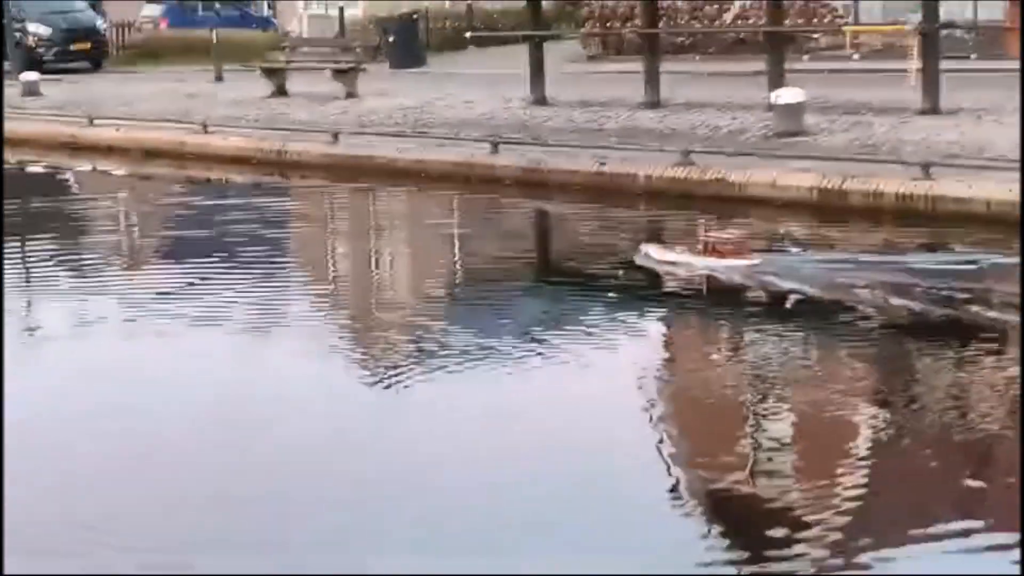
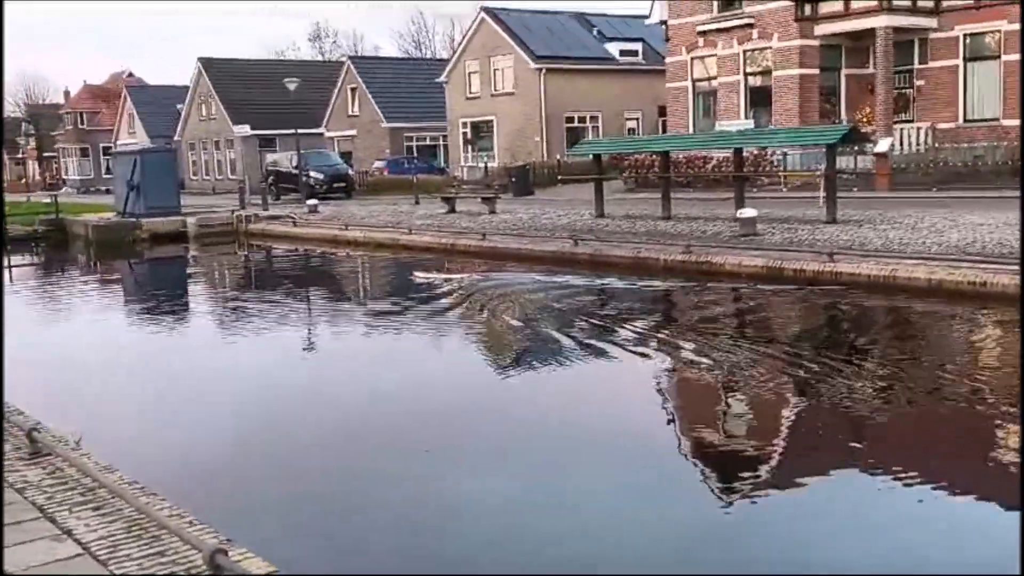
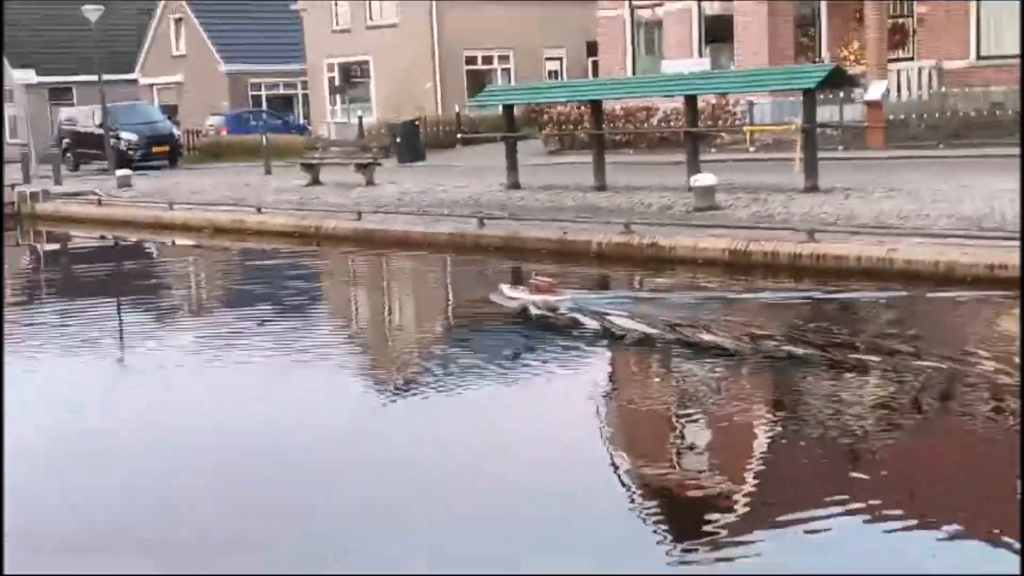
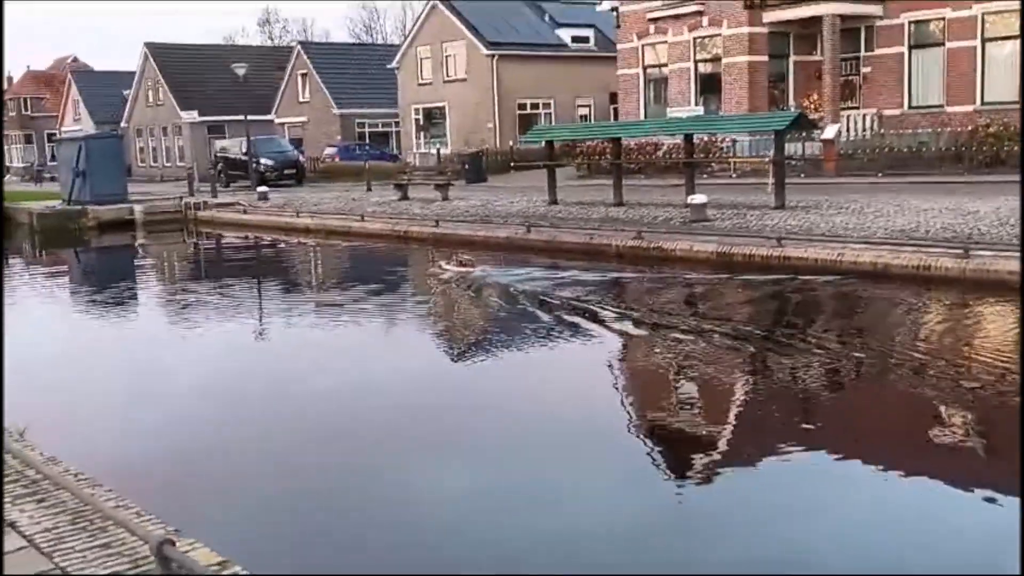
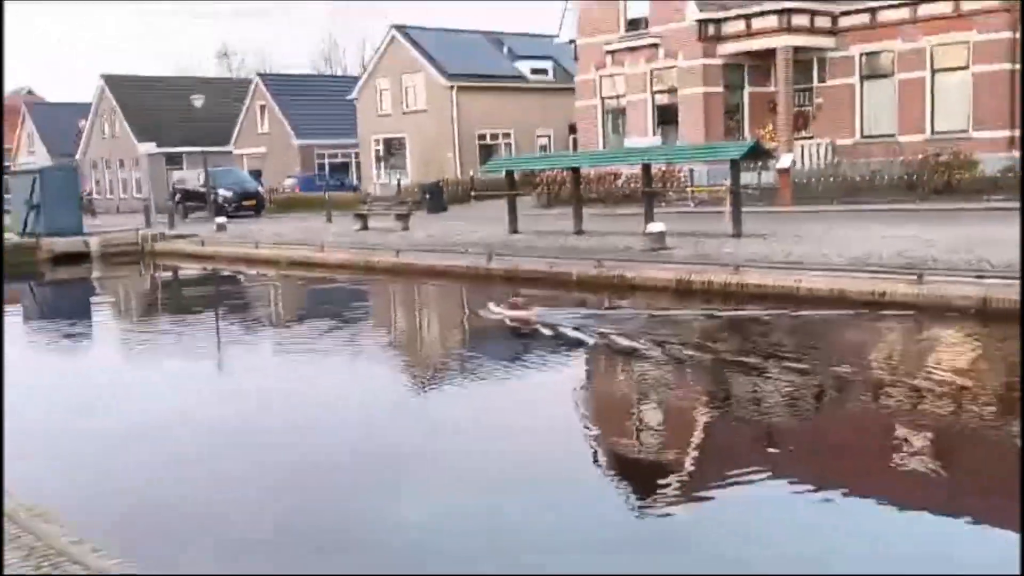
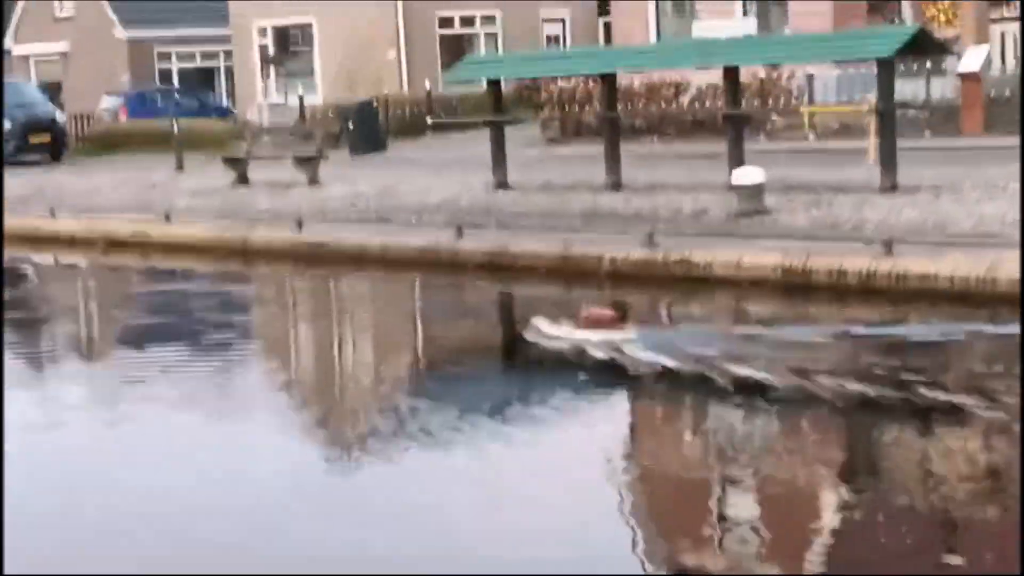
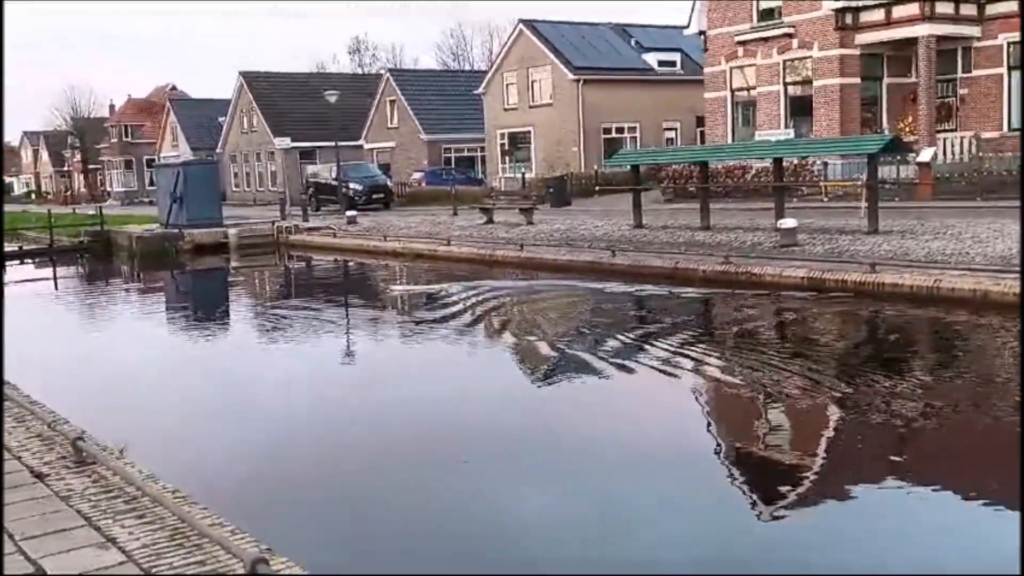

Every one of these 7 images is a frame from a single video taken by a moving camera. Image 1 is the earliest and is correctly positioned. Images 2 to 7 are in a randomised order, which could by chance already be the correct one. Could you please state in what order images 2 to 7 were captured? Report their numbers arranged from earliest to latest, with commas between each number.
6, 3, 5, 4, 2, 7
